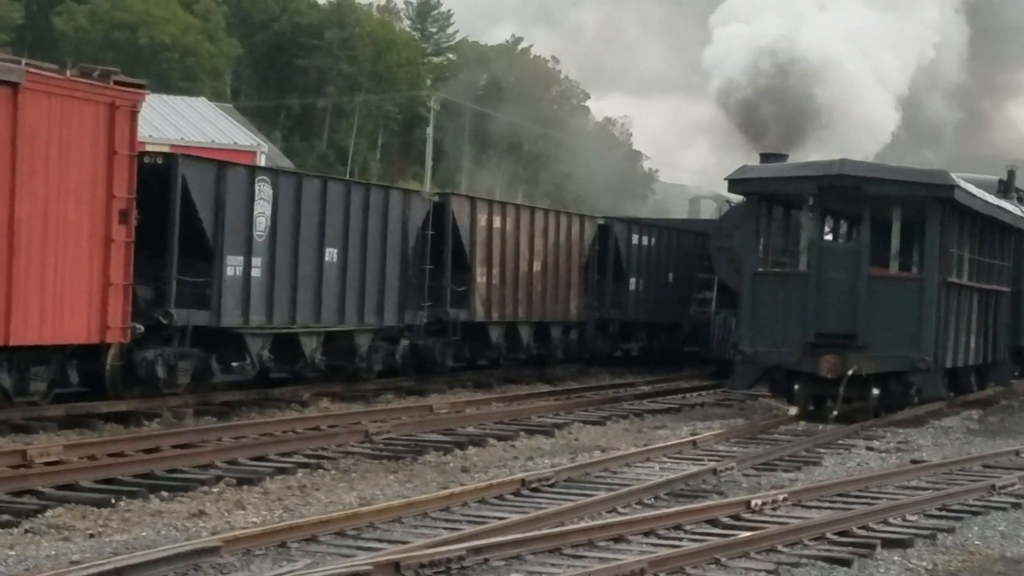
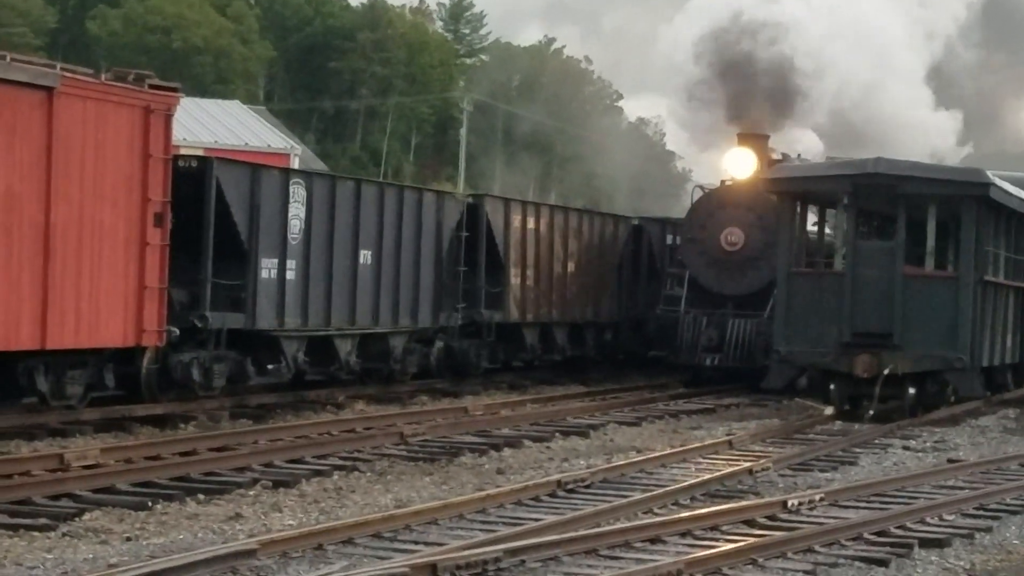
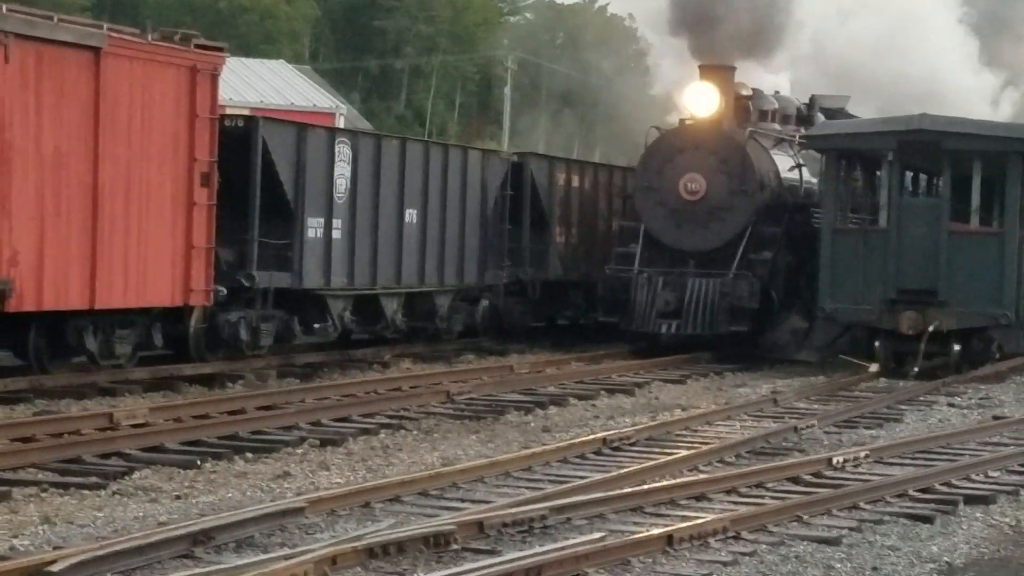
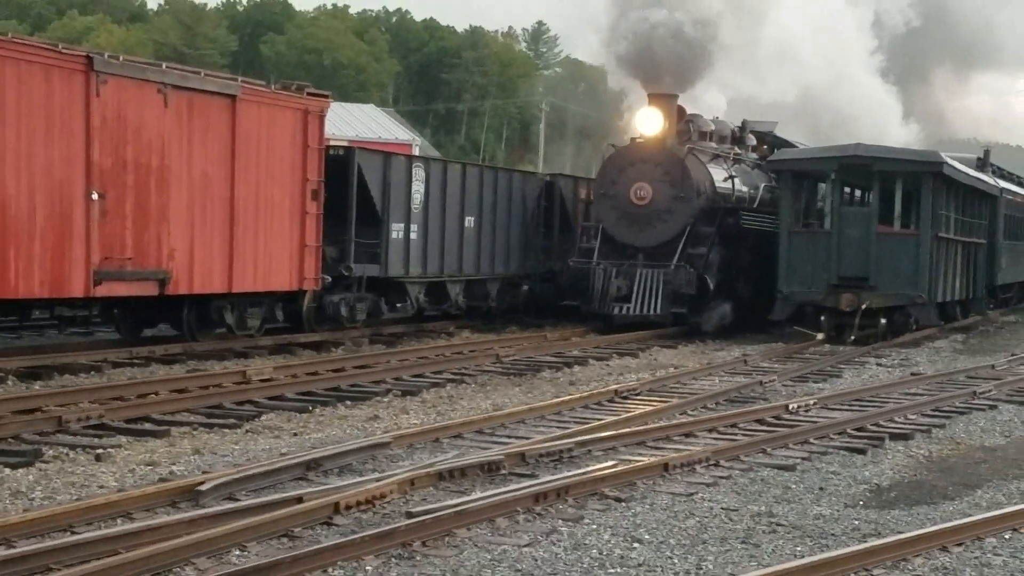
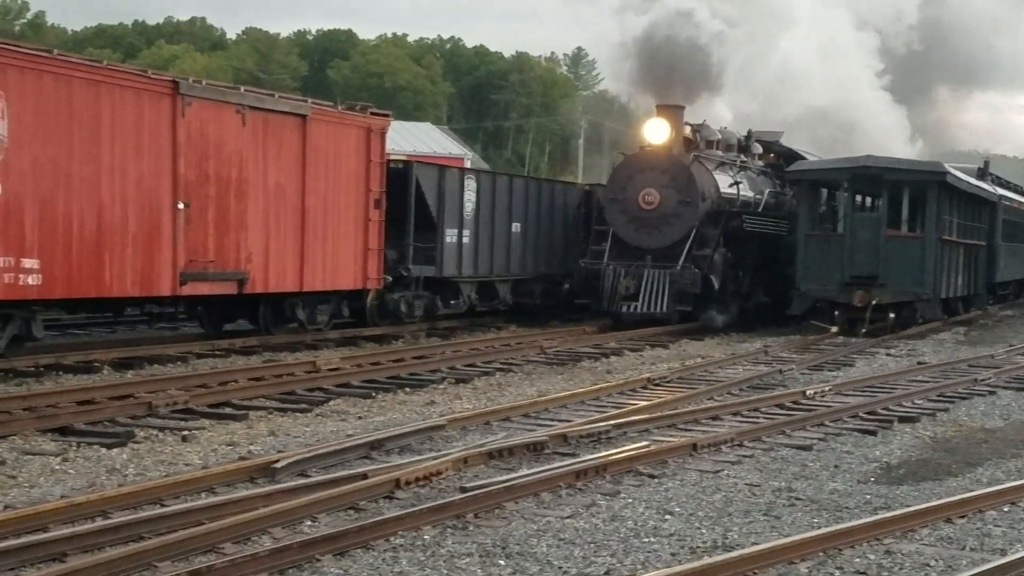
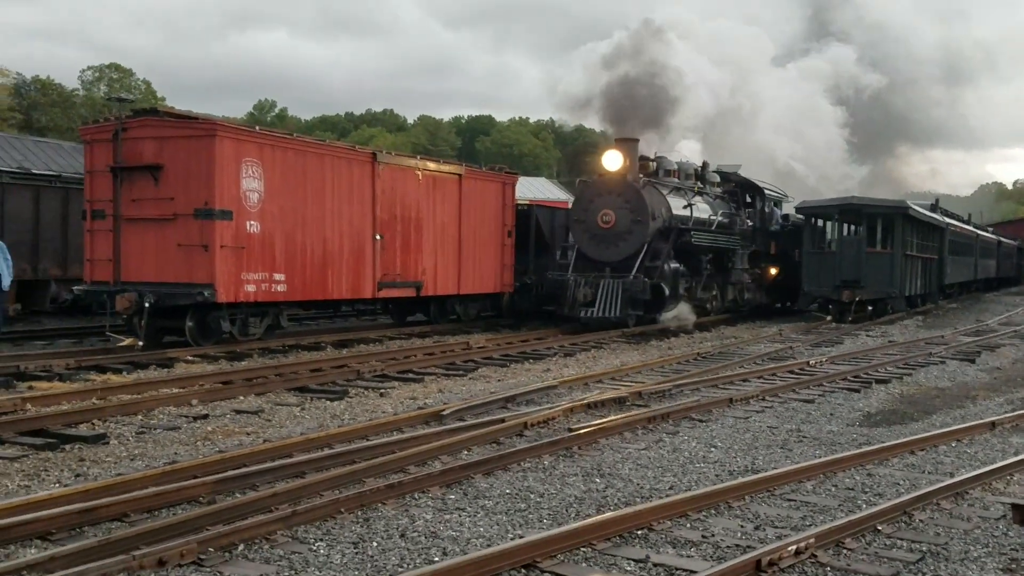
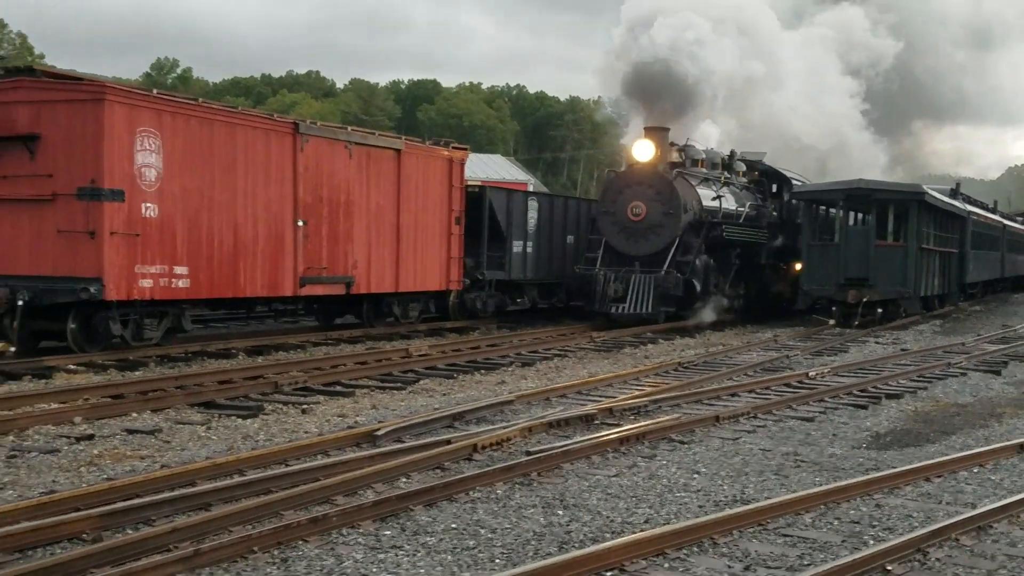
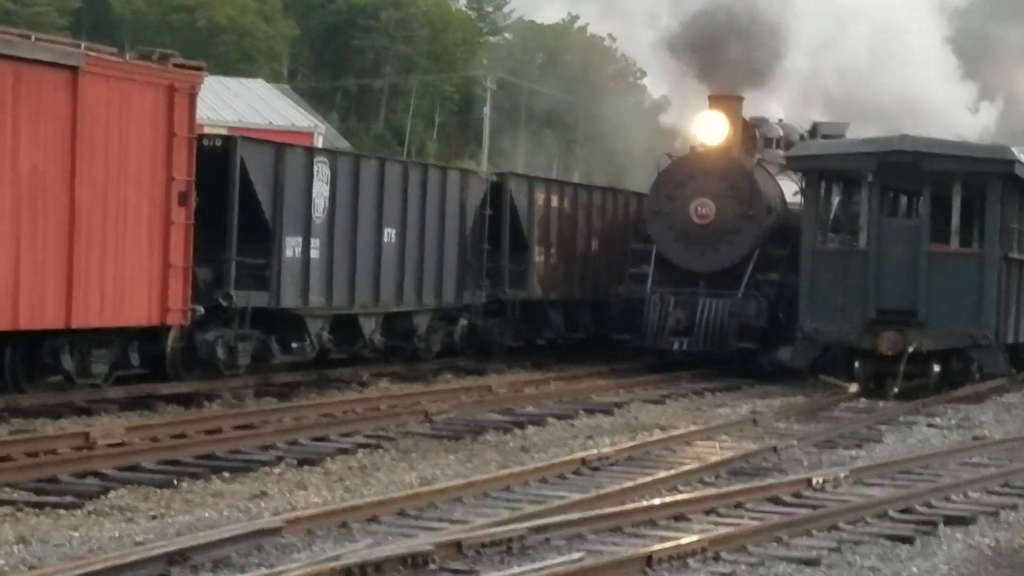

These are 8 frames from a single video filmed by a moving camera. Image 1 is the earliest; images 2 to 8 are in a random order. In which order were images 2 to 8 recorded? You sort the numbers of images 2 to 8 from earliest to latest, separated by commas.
2, 8, 3, 4, 5, 7, 6
